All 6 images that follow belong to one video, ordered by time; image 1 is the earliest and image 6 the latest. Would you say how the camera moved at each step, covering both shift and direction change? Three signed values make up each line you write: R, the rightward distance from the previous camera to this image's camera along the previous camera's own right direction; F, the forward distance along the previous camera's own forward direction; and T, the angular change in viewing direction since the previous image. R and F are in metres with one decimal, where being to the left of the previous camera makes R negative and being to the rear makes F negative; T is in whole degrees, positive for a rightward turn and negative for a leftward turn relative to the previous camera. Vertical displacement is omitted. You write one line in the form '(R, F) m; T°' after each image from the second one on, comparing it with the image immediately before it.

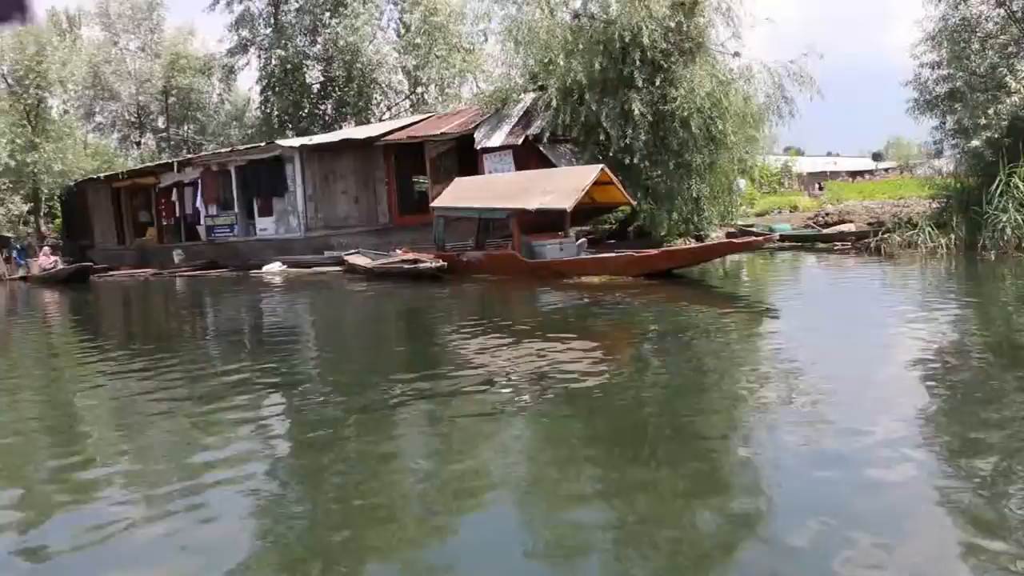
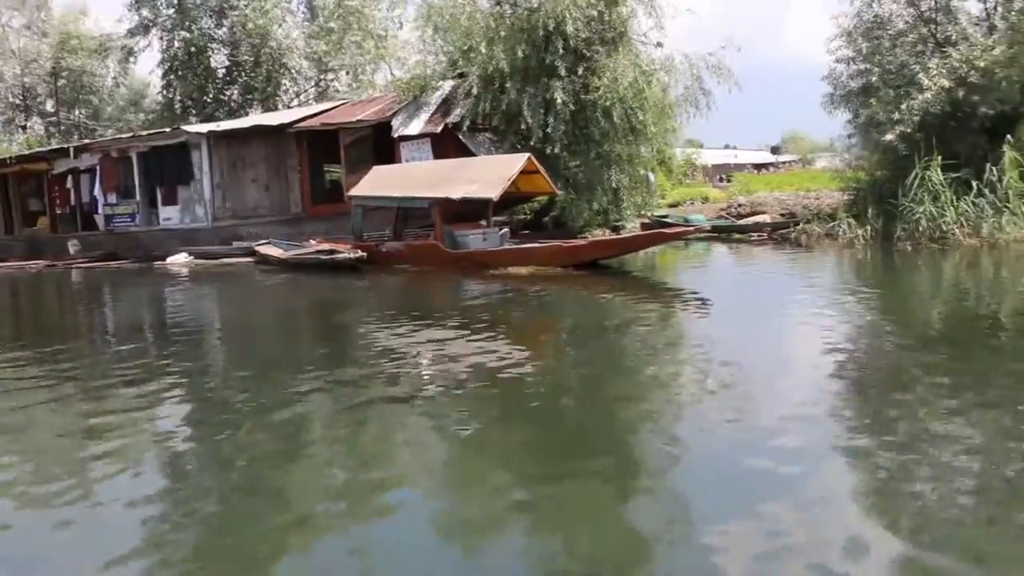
(-0.3, +0.3) m; +6°
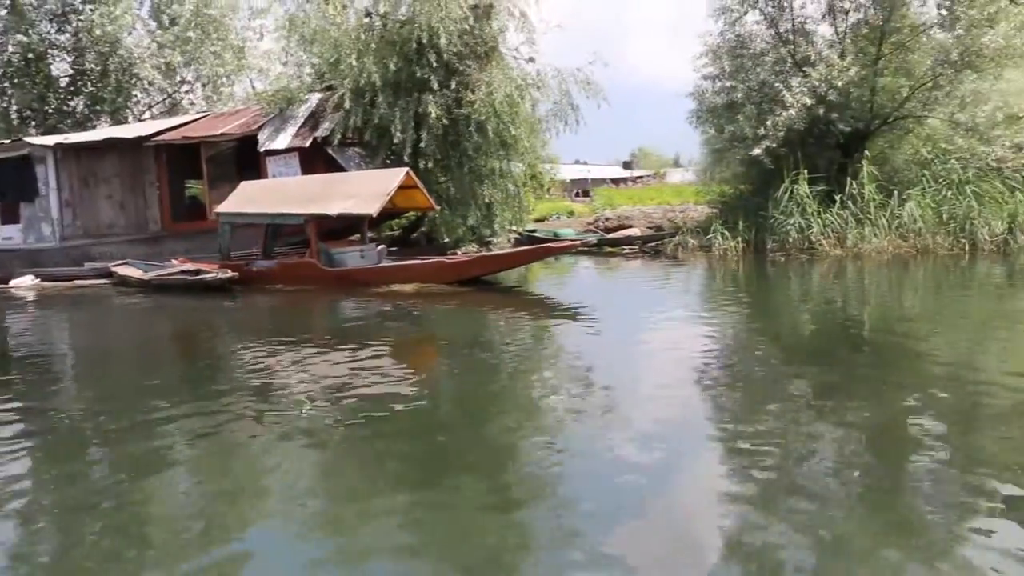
(-0.4, +0.2) m; +9°
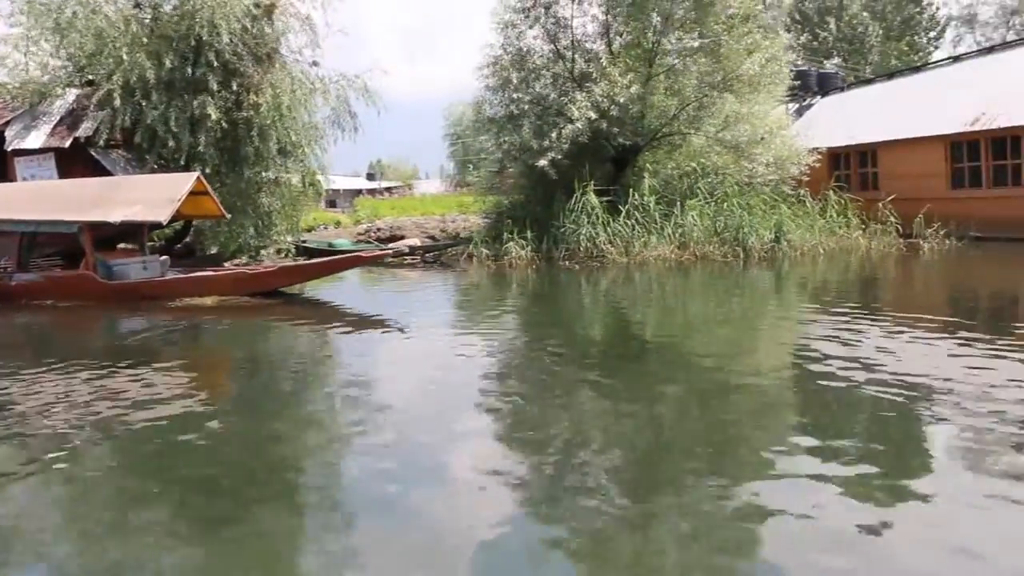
(-1.0, +0.3) m; +17°
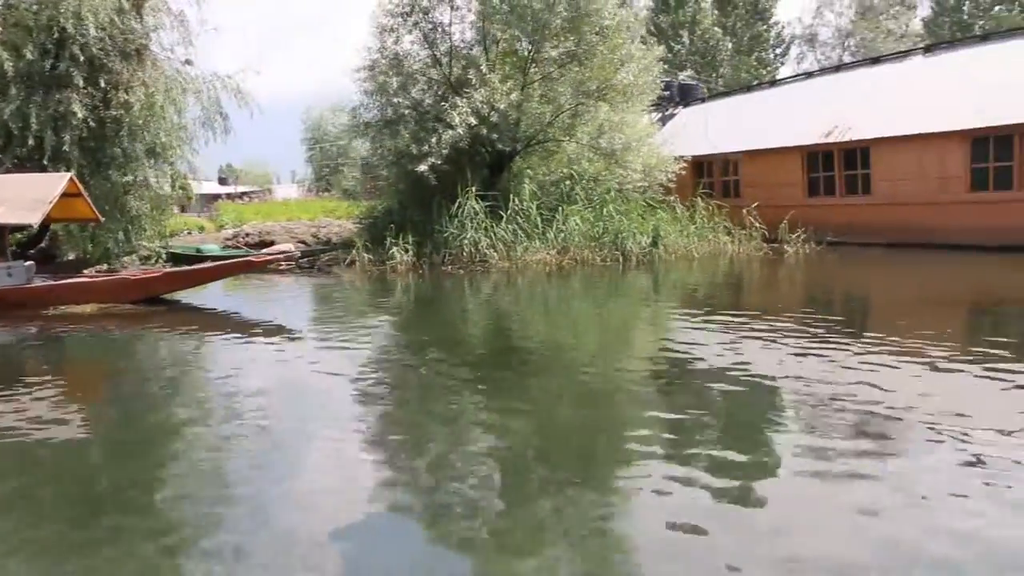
(-0.5, 0.0) m; +9°
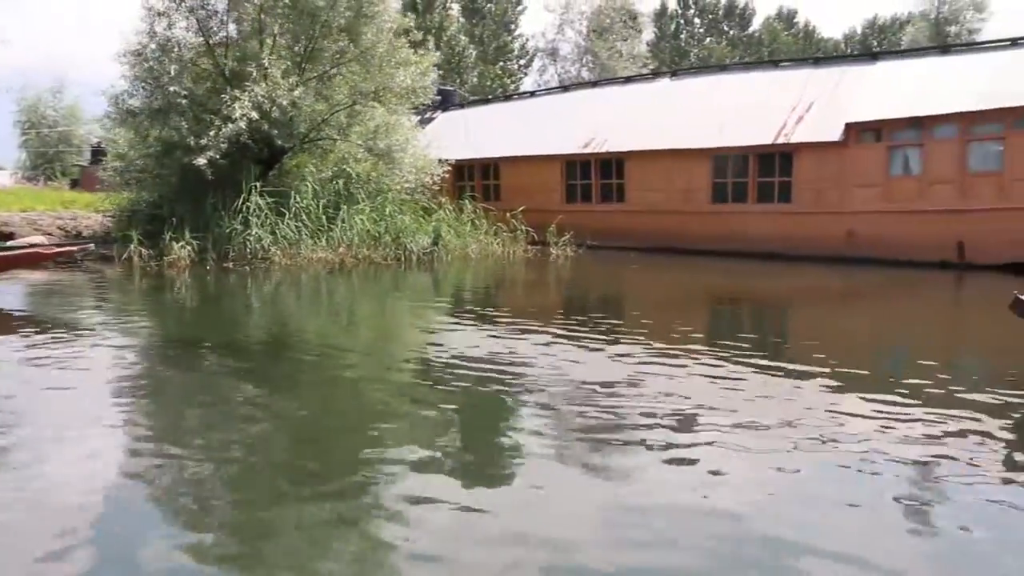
(-1.0, -0.2) m; +17°
